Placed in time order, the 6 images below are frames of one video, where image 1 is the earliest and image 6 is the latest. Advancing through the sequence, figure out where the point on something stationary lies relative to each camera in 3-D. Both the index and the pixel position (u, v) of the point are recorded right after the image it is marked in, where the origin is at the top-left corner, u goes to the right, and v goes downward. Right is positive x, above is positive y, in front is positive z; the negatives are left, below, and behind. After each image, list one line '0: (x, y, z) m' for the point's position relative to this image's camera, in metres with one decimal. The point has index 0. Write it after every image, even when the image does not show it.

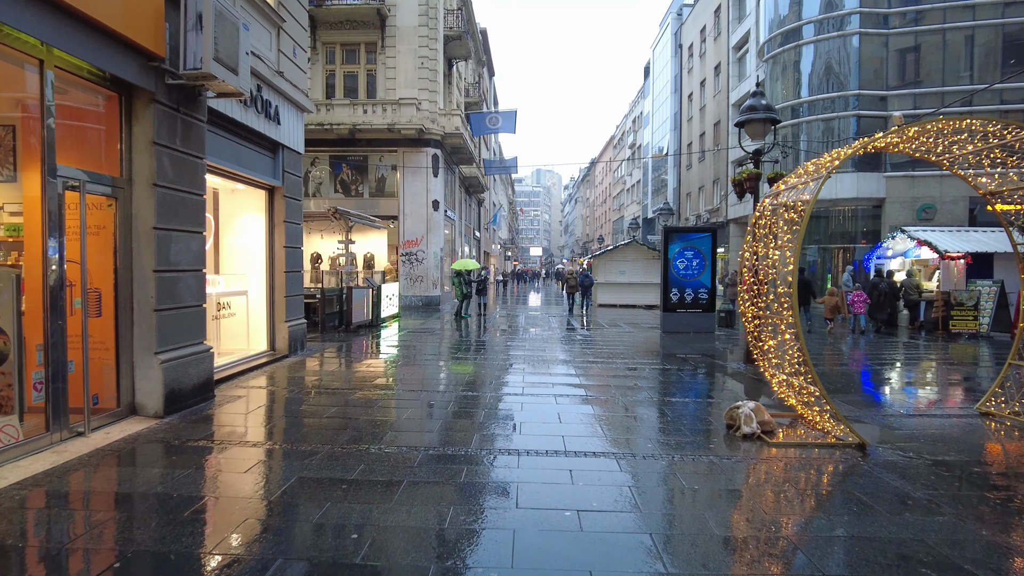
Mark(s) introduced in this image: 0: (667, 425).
0: (+1.4, -1.2, +5.8) m
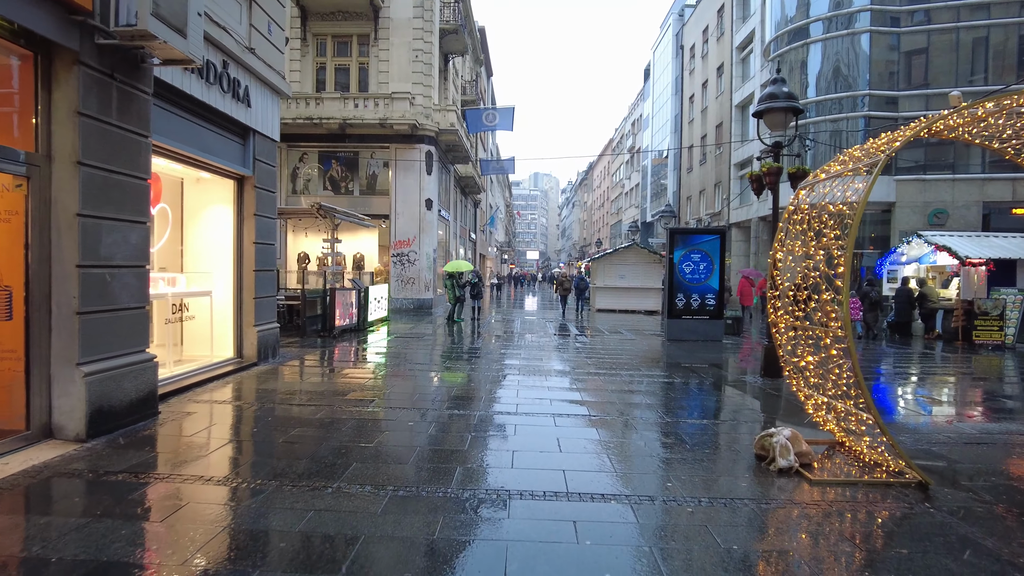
0: (+1.3, -1.2, +4.9) m
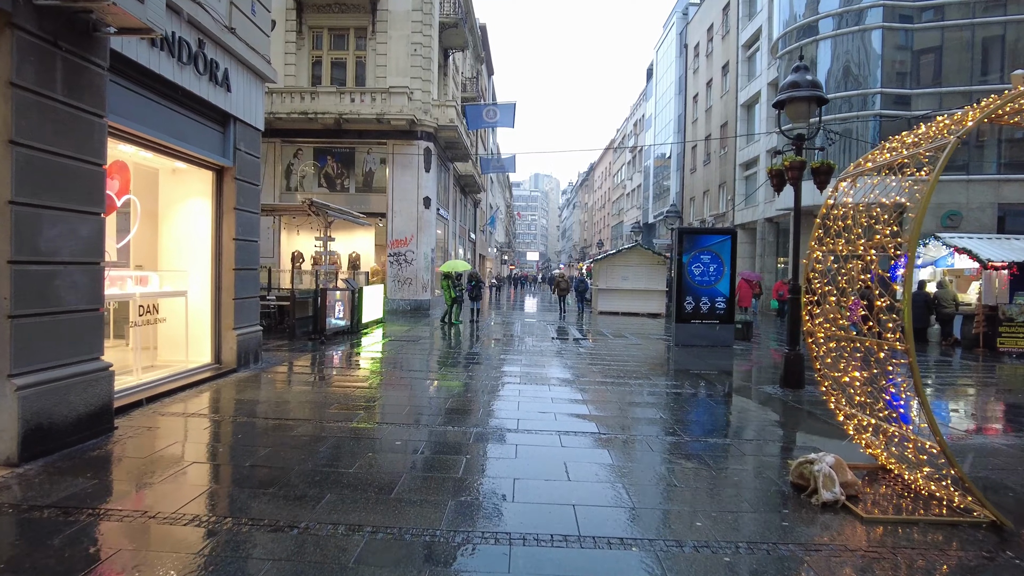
0: (+1.3, -1.3, +4.4) m
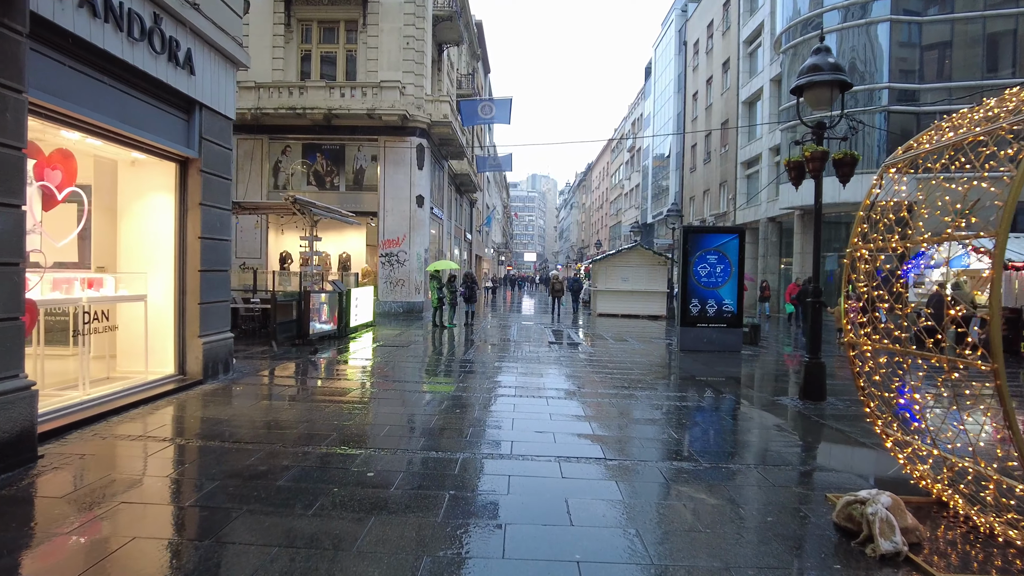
0: (+1.3, -1.3, +3.7) m
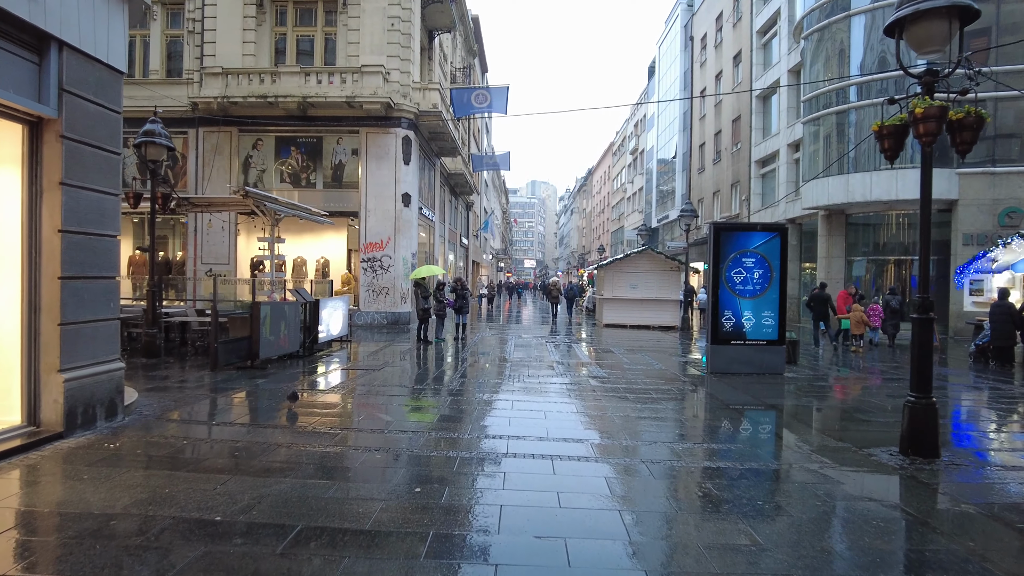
0: (+1.2, -1.3, +1.7) m
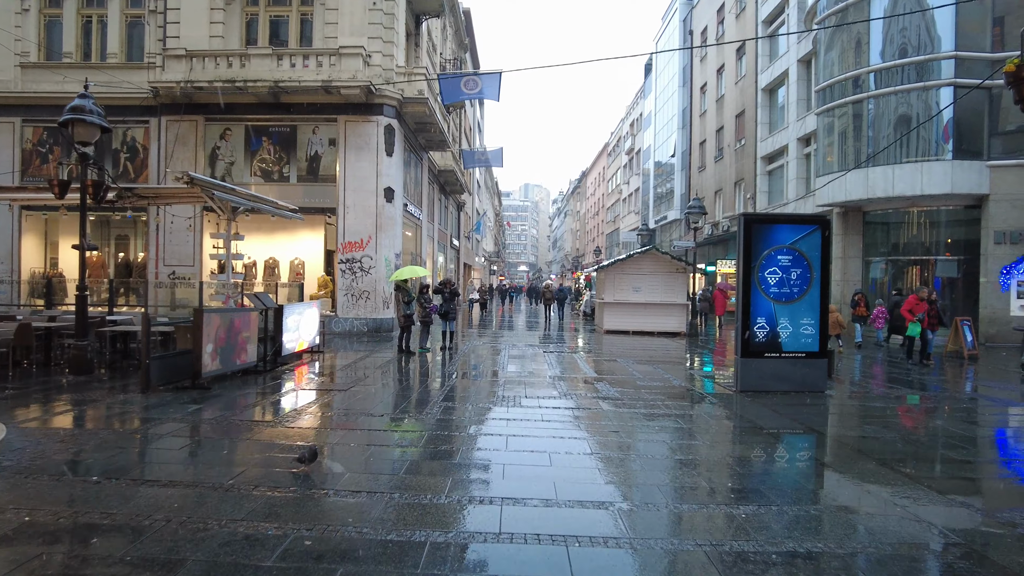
0: (+1.2, -1.3, +0.3) m
